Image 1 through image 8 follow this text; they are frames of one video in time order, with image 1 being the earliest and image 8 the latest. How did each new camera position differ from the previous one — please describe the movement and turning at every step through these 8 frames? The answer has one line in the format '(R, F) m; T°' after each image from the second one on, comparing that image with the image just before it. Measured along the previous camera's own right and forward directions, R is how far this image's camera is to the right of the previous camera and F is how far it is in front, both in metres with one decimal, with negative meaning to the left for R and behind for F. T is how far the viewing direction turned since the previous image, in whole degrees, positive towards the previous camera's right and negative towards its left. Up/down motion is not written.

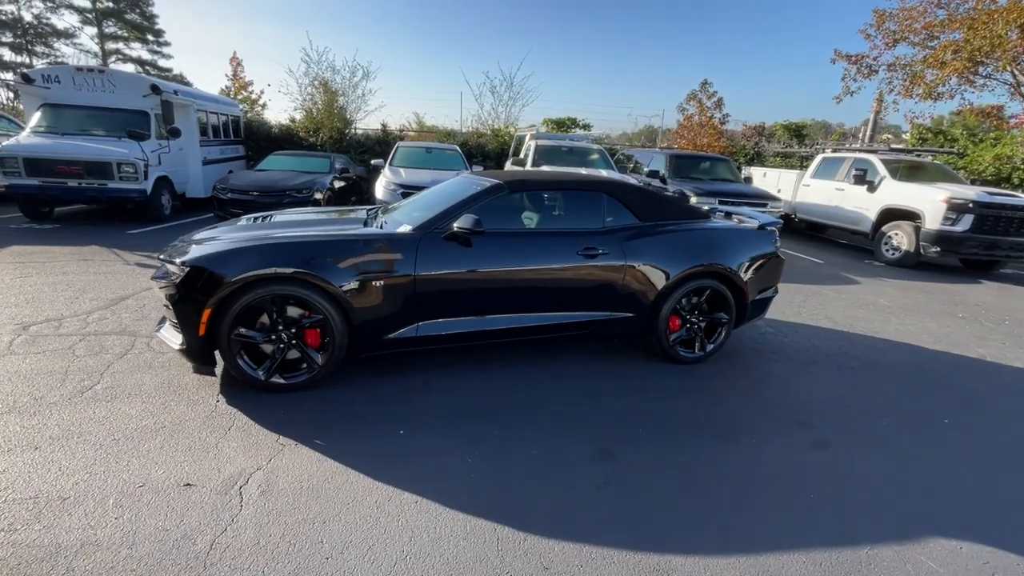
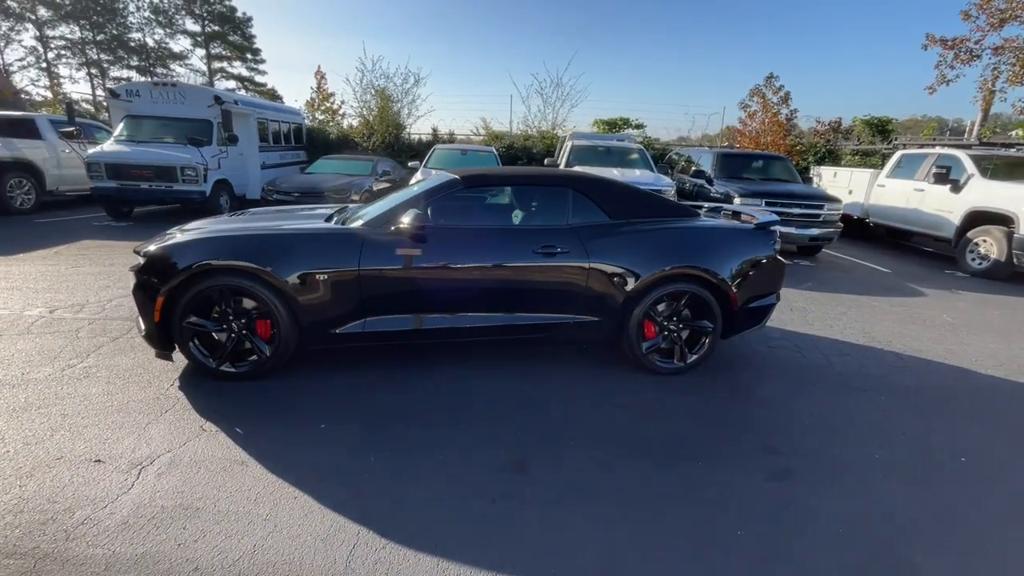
(+1.0, +0.2) m; -8°
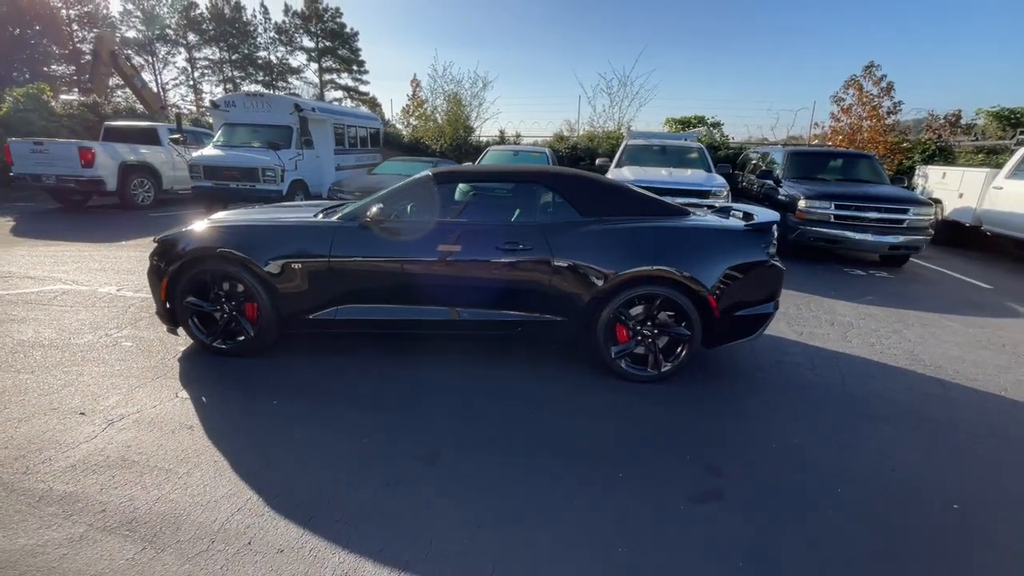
(+1.1, +0.1) m; -10°
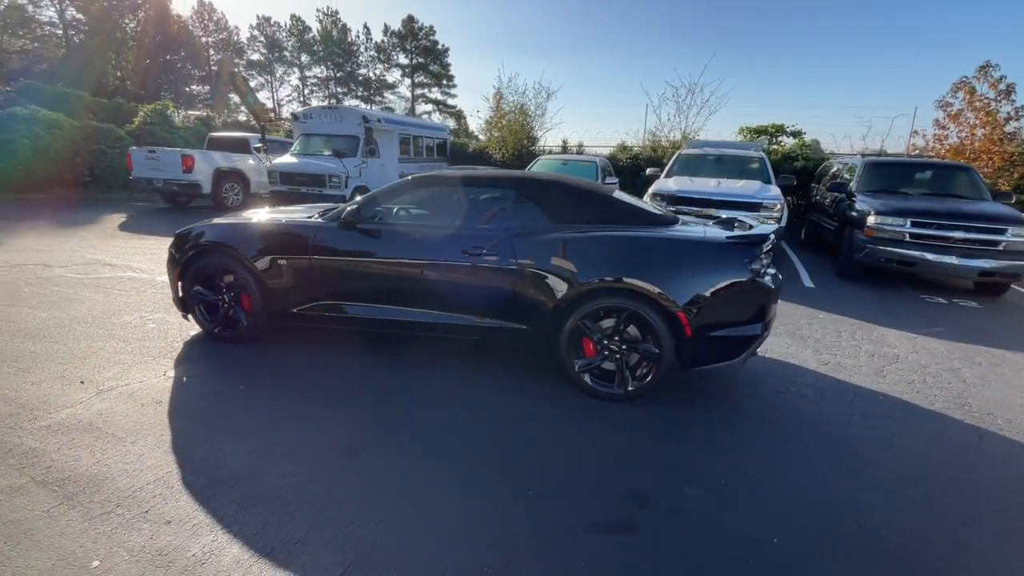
(+1.0, +0.1) m; -10°
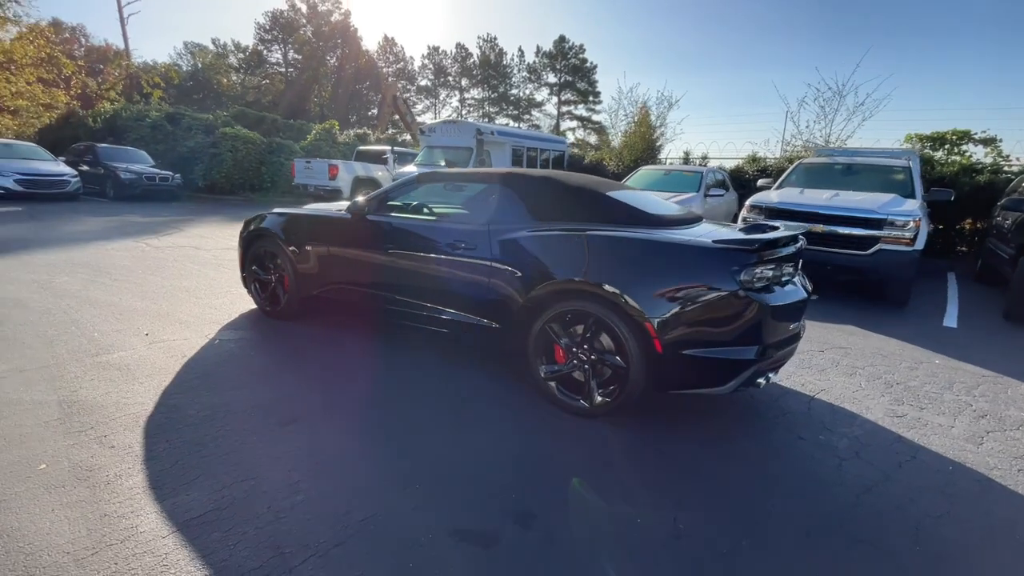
(+1.3, +0.3) m; -17°
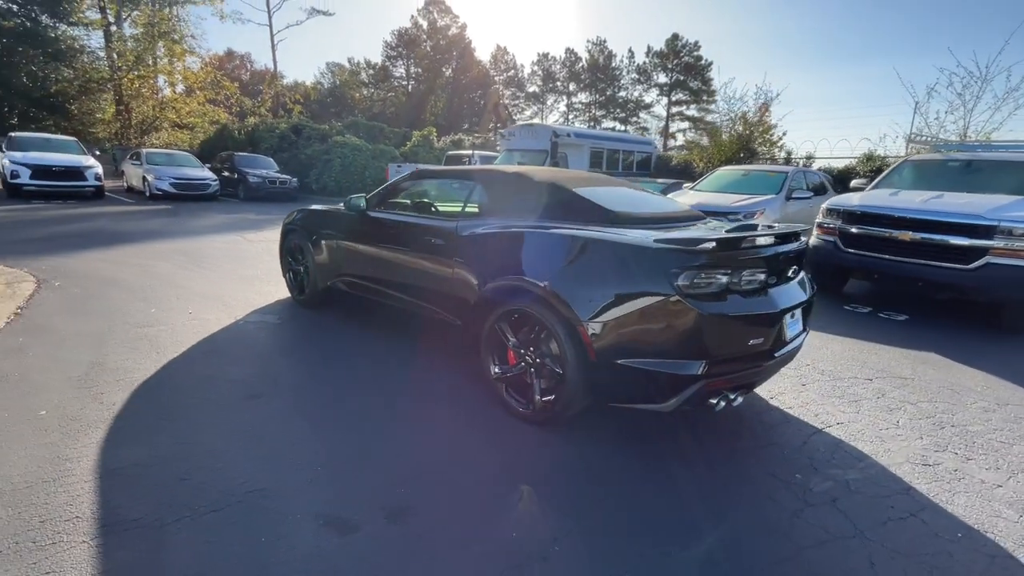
(+1.1, +0.2) m; -13°
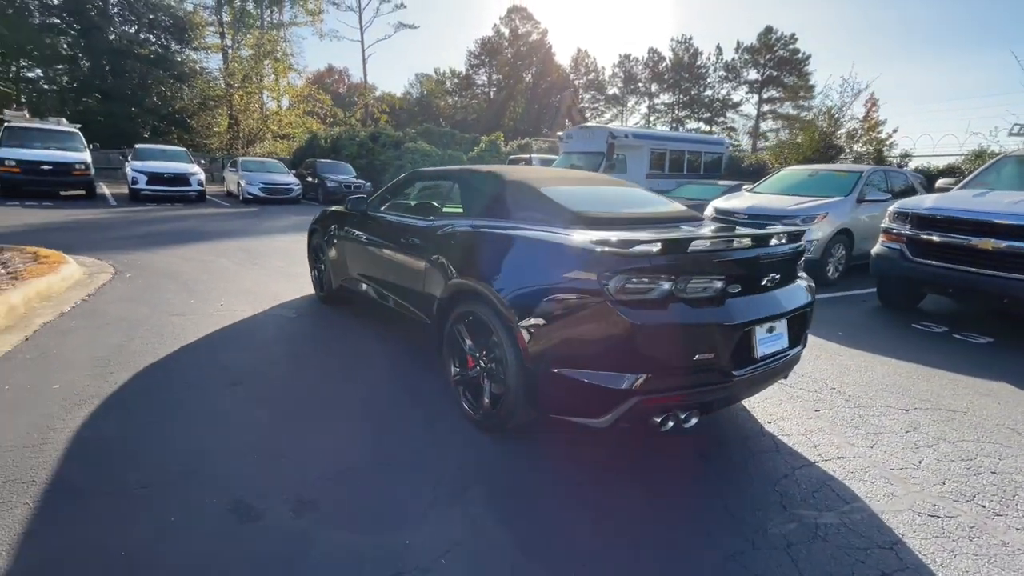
(+0.8, +0.2) m; -9°
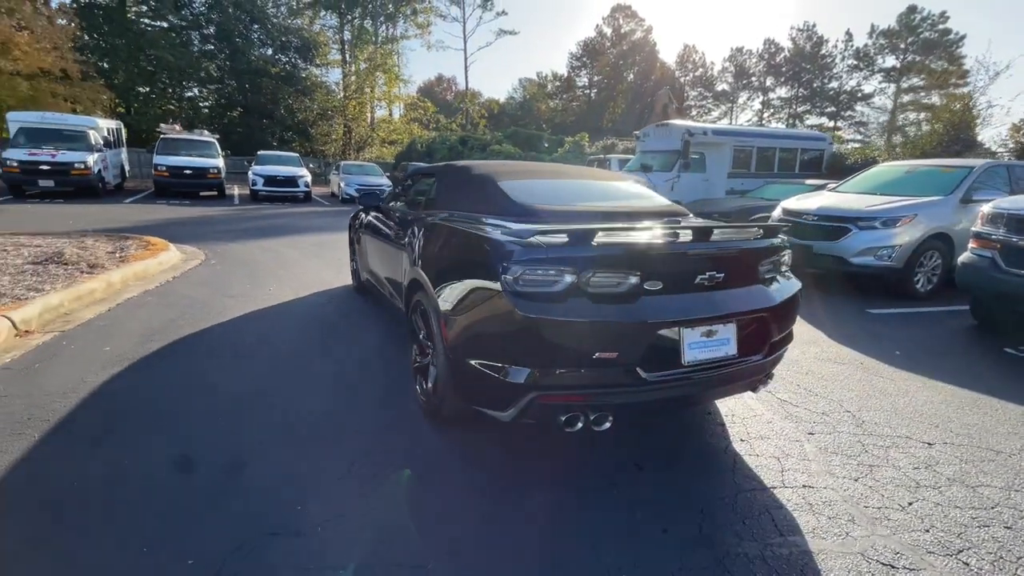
(+1.0, +0.1) m; -12°
